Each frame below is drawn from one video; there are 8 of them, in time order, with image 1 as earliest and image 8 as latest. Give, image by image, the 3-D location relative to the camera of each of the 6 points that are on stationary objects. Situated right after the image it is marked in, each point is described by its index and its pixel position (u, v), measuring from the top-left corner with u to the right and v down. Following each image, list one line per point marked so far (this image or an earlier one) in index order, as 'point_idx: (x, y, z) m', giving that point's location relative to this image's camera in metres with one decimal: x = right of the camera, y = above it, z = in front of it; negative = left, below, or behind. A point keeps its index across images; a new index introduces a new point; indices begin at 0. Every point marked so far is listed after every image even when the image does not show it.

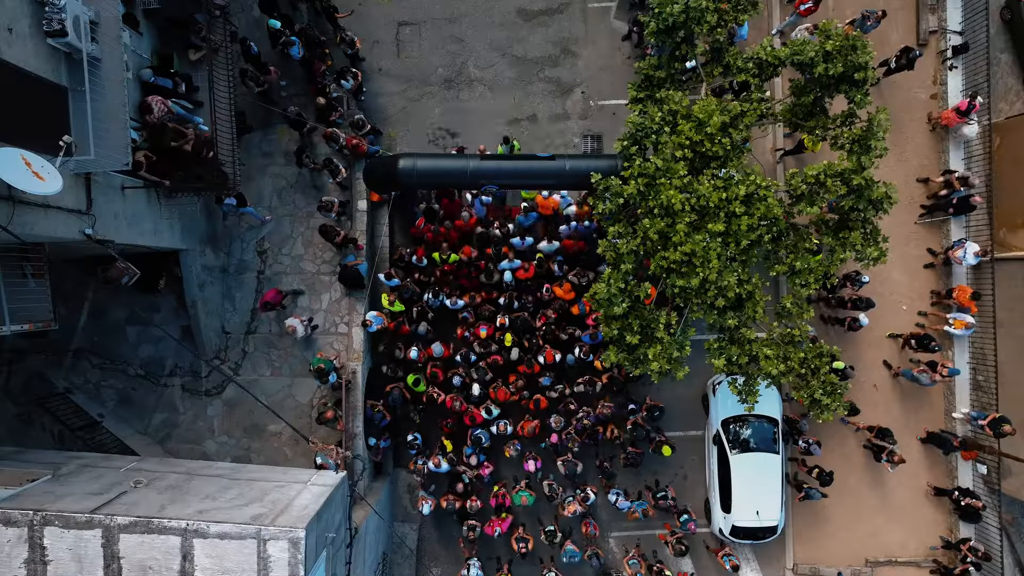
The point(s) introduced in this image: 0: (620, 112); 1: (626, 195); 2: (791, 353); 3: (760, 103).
0: (+3.2, +5.4, +14.9) m
1: (+2.6, +2.1, +11.2) m
2: (+6.5, -1.5, +11.5) m
3: (+5.8, +4.3, +11.4) m
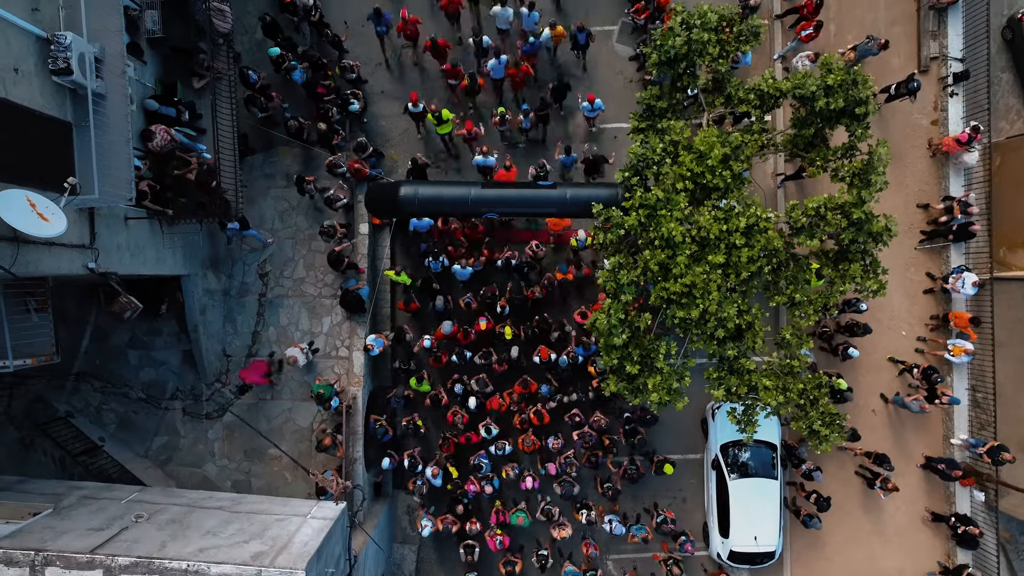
0: (+3.3, +4.7, +15.0) m
1: (+2.6, +1.4, +11.2) m
2: (+6.5, -2.3, +11.6) m
3: (+5.8, +3.6, +11.5) m
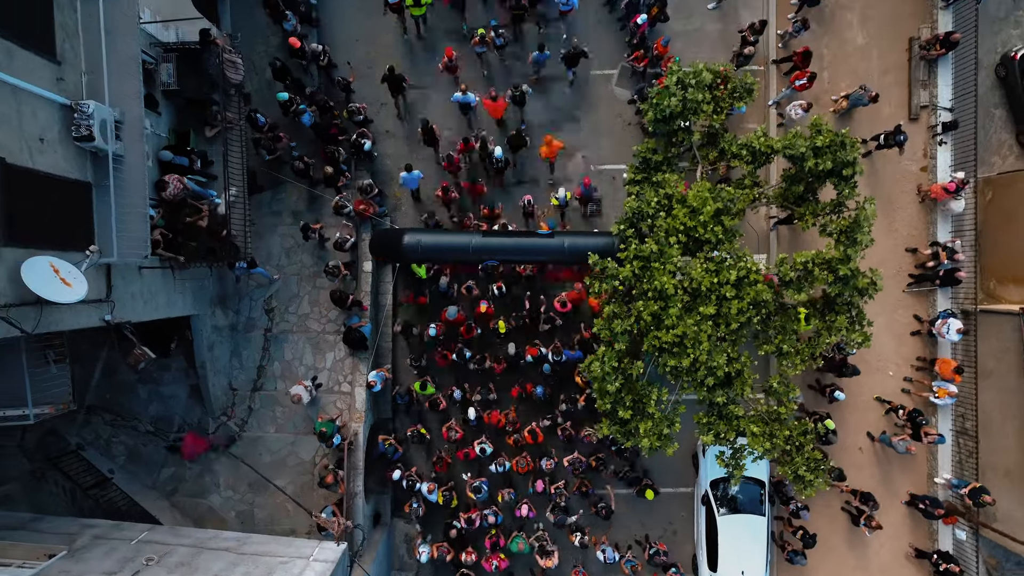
0: (+3.3, +3.5, +15.4) m
1: (+2.6, +0.3, +11.6) m
2: (+6.5, -3.5, +12.0) m
3: (+5.8, +2.4, +11.9) m
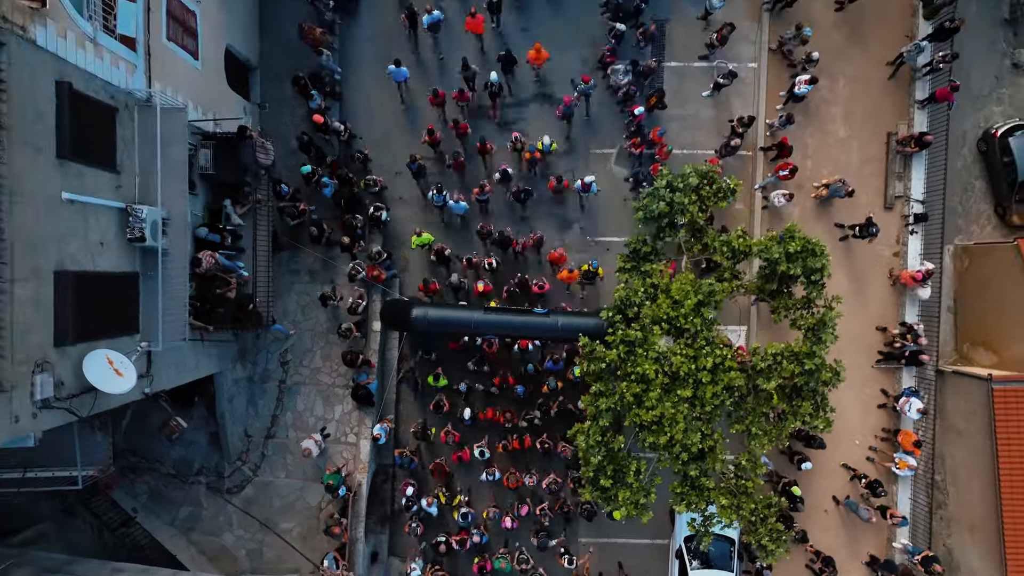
0: (+3.4, +1.4, +16.6) m
1: (+2.5, -1.9, +12.8) m
2: (+6.2, -5.8, +13.2) m
3: (+5.8, +0.1, +13.1) m
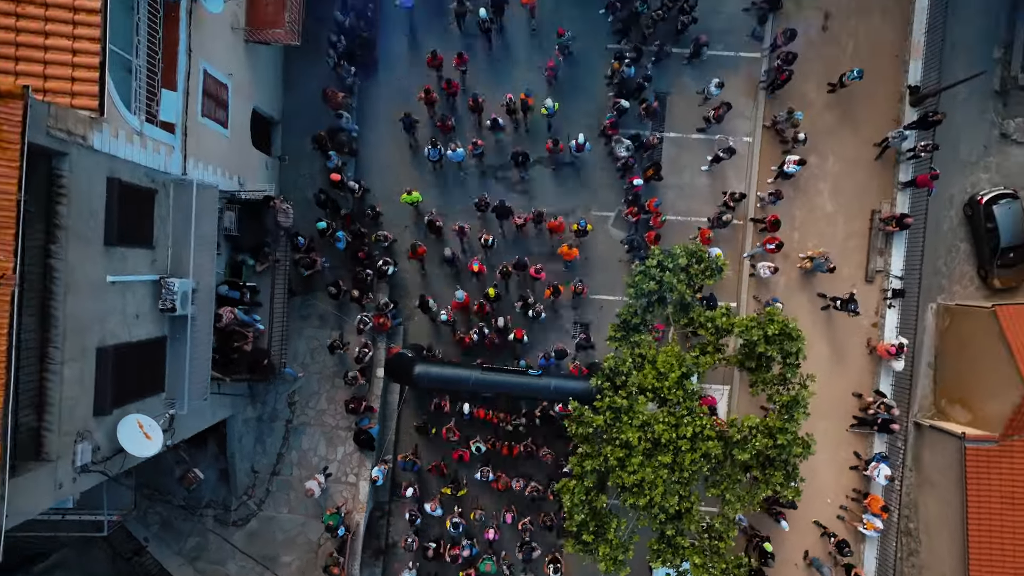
0: (+3.4, -0.6, +17.5) m
1: (+2.3, -3.8, +13.8) m
2: (+5.8, -7.9, +14.1) m
3: (+5.7, -2.0, +14.0) m
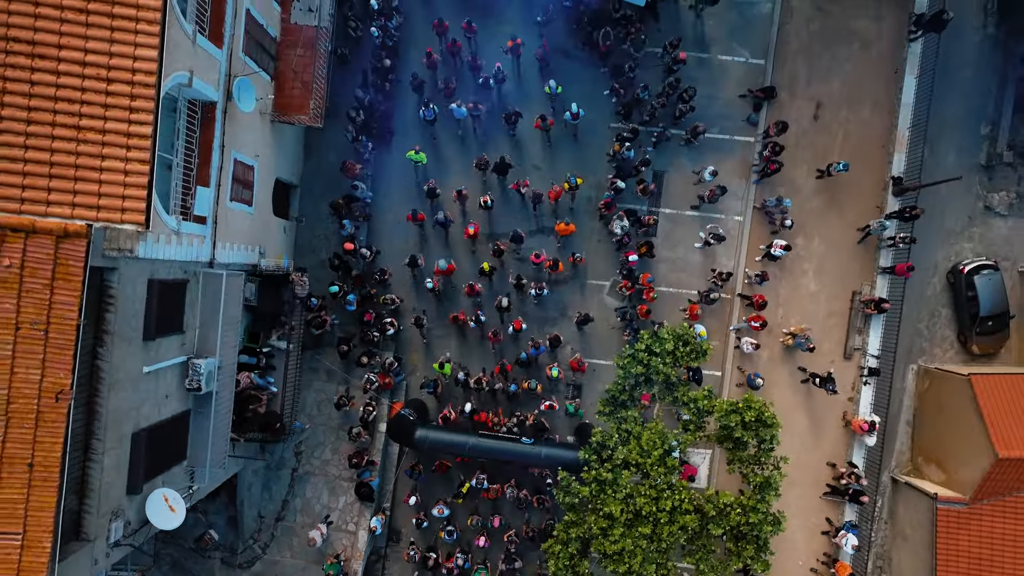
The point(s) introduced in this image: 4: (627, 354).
0: (+3.3, -3.1, +18.6) m
1: (+2.1, -6.2, +14.8) m
2: (+5.4, -10.4, +15.1) m
3: (+5.6, -4.5, +15.0) m
4: (+3.6, -2.0, +15.2) m
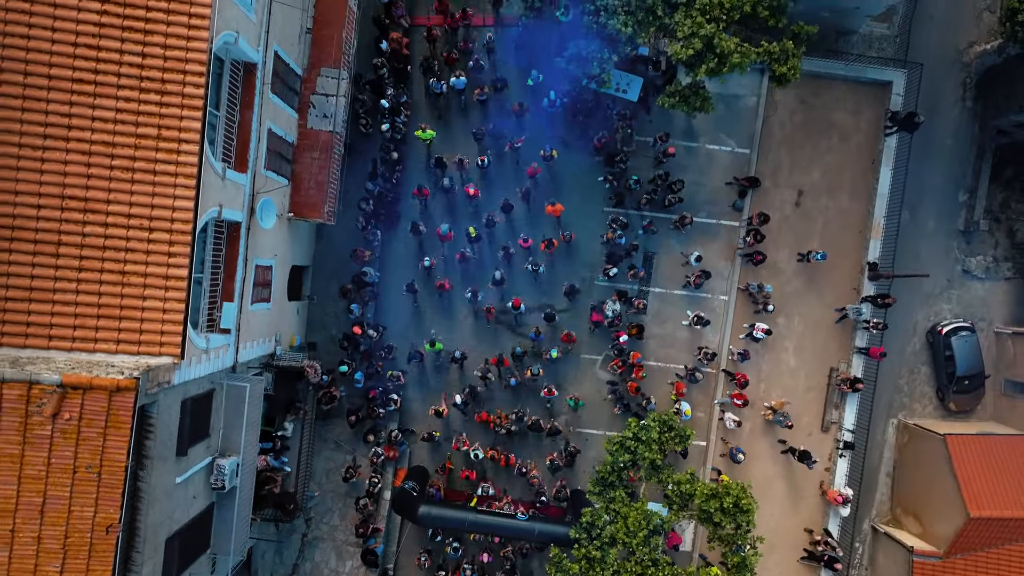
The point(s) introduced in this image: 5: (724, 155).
0: (+3.1, -6.1, +19.7) m
1: (+1.9, -9.2, +16.0) m
2: (+5.2, -13.4, +16.3) m
3: (+5.4, -7.5, +16.2) m
4: (+3.5, -4.9, +16.4) m
5: (+8.5, +5.3, +19.7) m
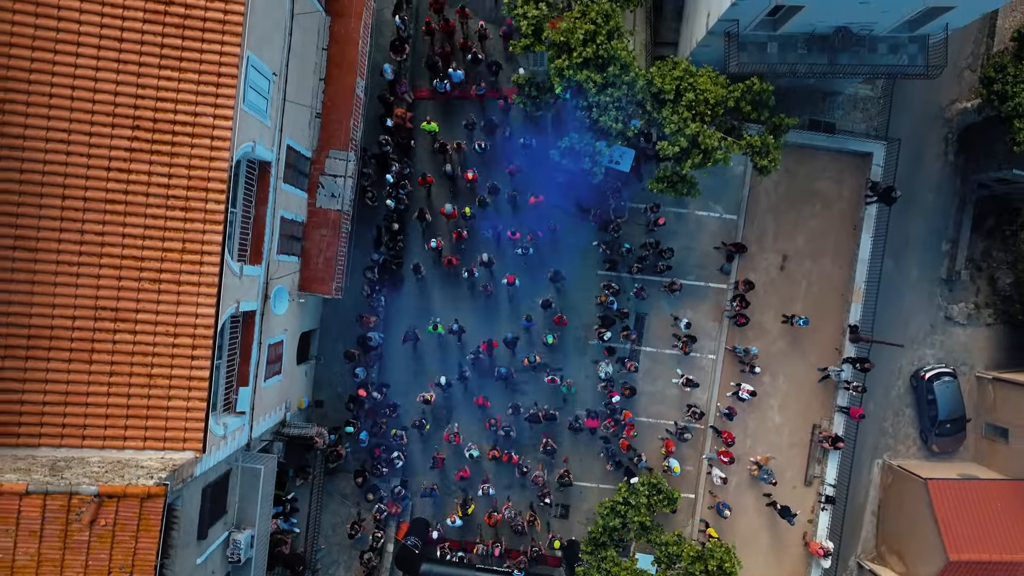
0: (+3.0, -8.6, +20.7) m
1: (+1.8, -11.6, +16.9) m
2: (+5.1, -15.9, +17.2) m
3: (+5.3, -10.0, +17.1) m
4: (+3.4, -7.4, +17.3) m
5: (+8.4, +2.8, +20.6) m
